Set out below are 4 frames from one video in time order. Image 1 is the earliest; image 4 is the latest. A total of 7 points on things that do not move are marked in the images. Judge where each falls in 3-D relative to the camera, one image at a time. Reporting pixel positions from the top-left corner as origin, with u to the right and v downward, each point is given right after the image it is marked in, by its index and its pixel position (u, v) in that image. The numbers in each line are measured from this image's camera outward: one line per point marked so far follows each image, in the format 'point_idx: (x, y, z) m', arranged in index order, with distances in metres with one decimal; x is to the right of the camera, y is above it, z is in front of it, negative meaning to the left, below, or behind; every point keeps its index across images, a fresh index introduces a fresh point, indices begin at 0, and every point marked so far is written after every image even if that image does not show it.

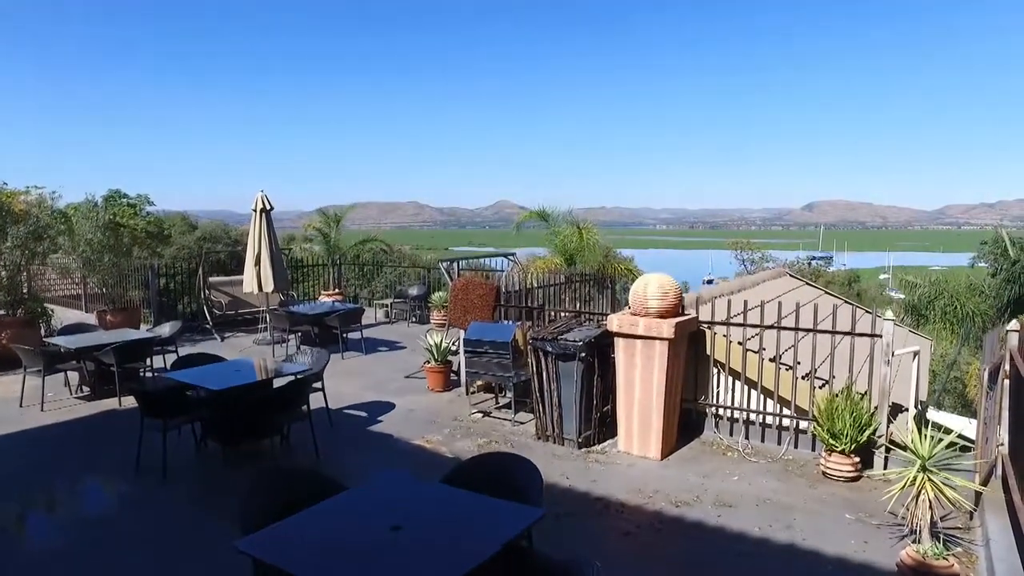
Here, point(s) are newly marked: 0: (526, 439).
0: (+0.1, -1.4, +5.8) m
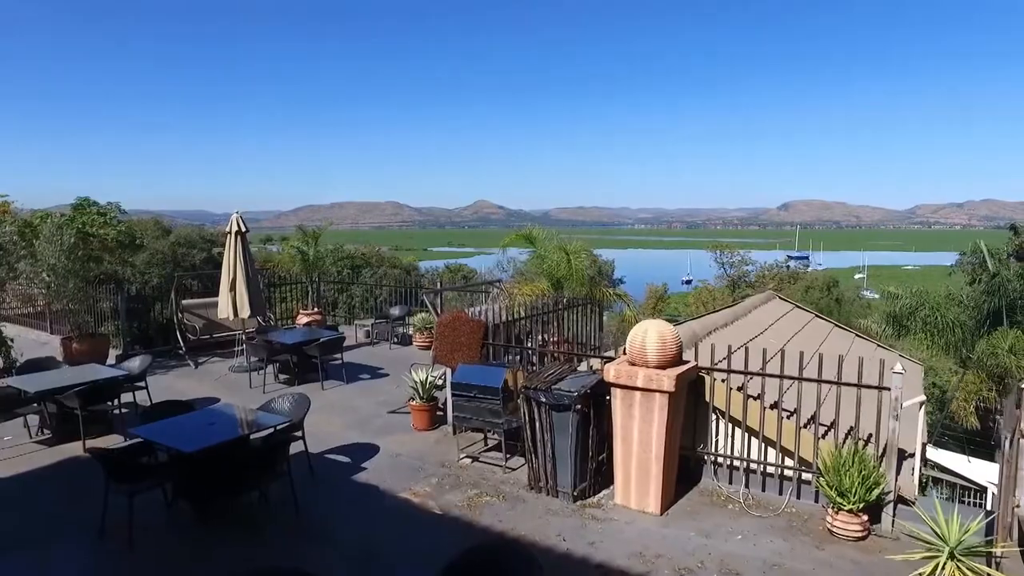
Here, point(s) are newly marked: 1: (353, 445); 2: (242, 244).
0: (+0.1, -1.7, +5.6) m
1: (-1.6, -1.6, +6.6) m
2: (-4.1, +0.7, +9.9) m
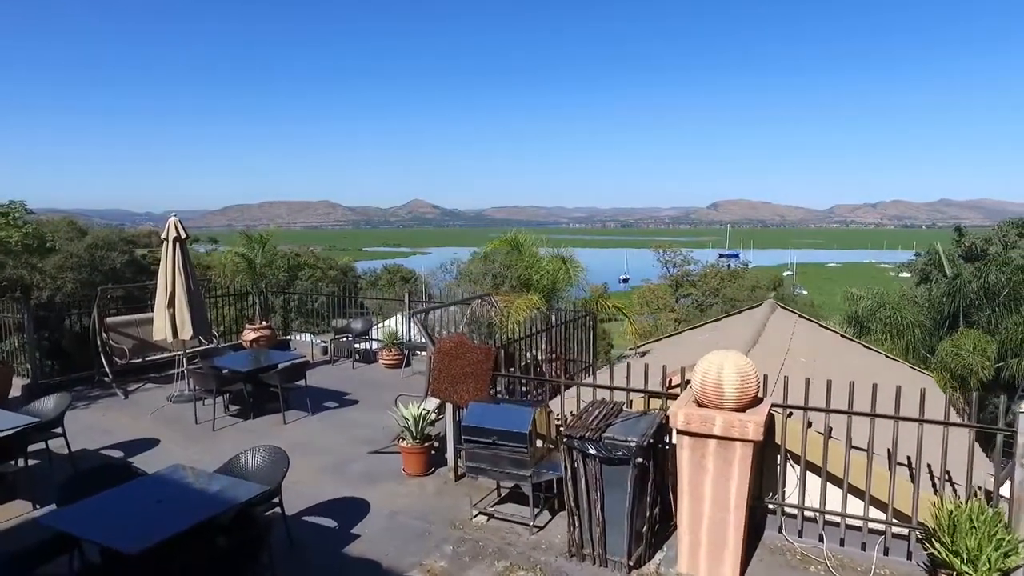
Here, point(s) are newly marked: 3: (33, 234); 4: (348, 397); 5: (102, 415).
0: (+0.3, -1.9, +4.5) m
1: (-1.5, -1.8, +5.4) m
2: (-4.3, +0.5, +8.4) m
3: (-14.9, +1.6, +20.1) m
4: (-2.2, -1.4, +8.5) m
5: (-5.0, -1.6, +7.8) m
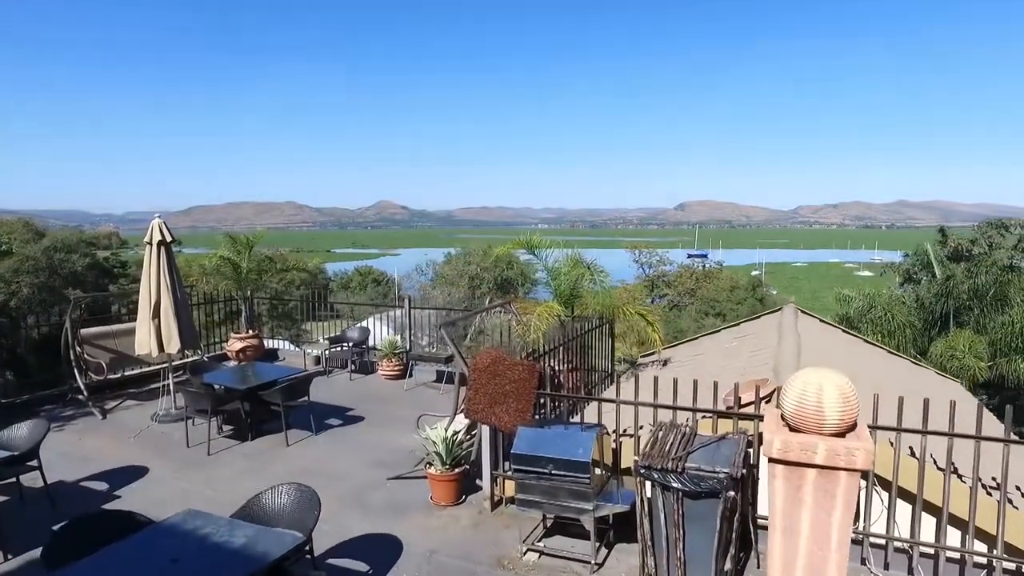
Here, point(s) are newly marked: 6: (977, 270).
0: (+0.7, -2.0, +4.0) m
1: (-1.1, -1.9, +4.8) m
2: (-4.1, +0.4, +7.7) m
3: (-15.3, +1.5, +18.8) m
4: (-2.0, -1.5, +7.9) m
5: (-4.7, -1.7, +7.1) m
6: (+12.8, +0.5, +17.7) m
